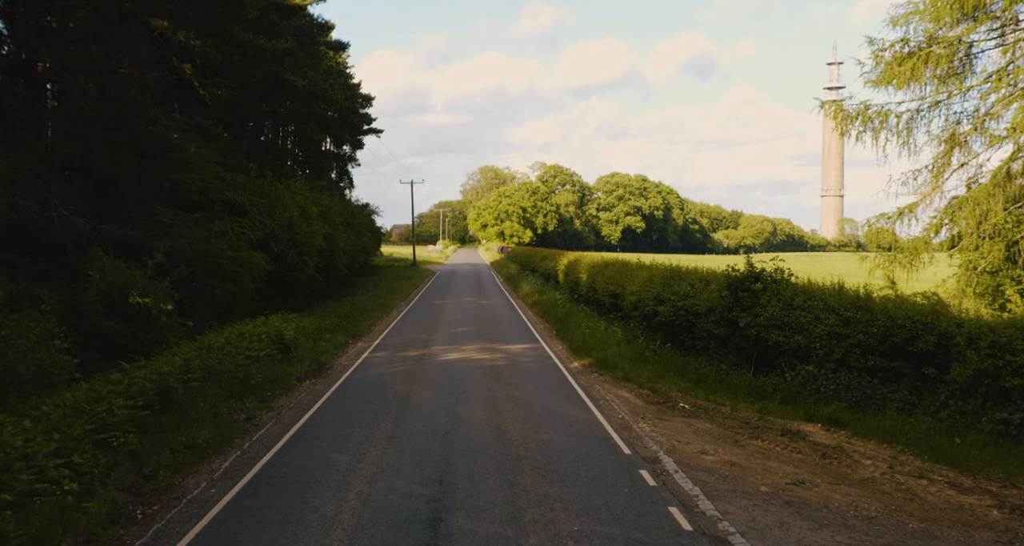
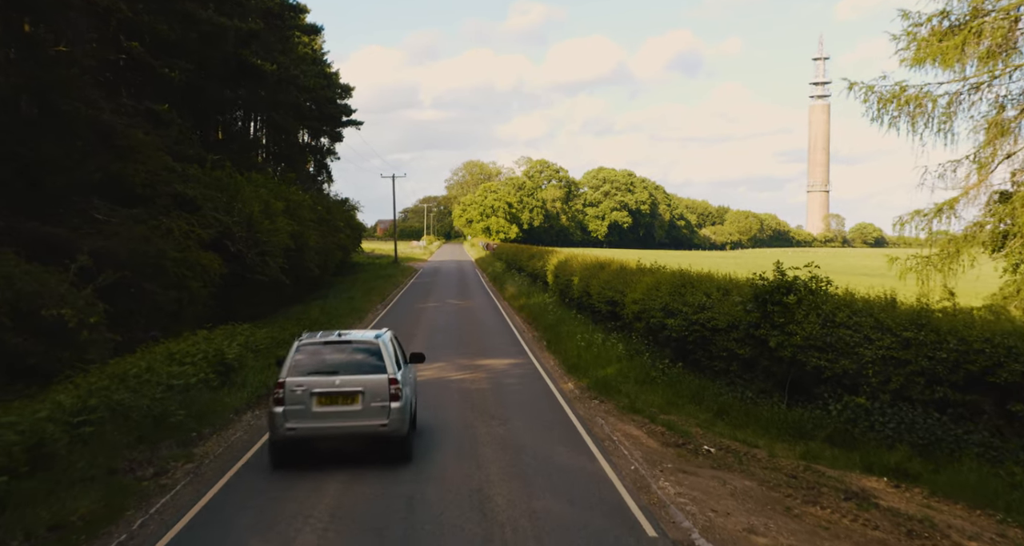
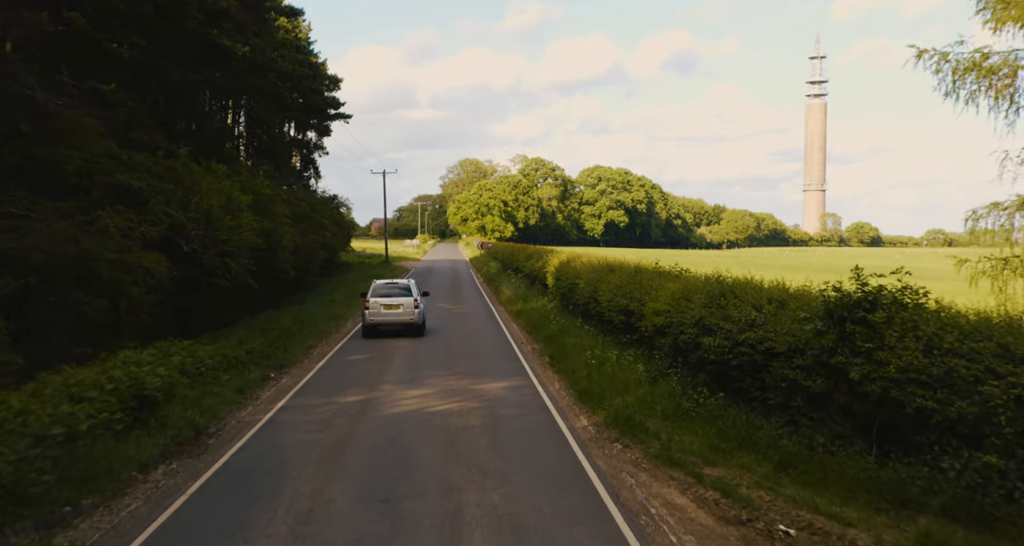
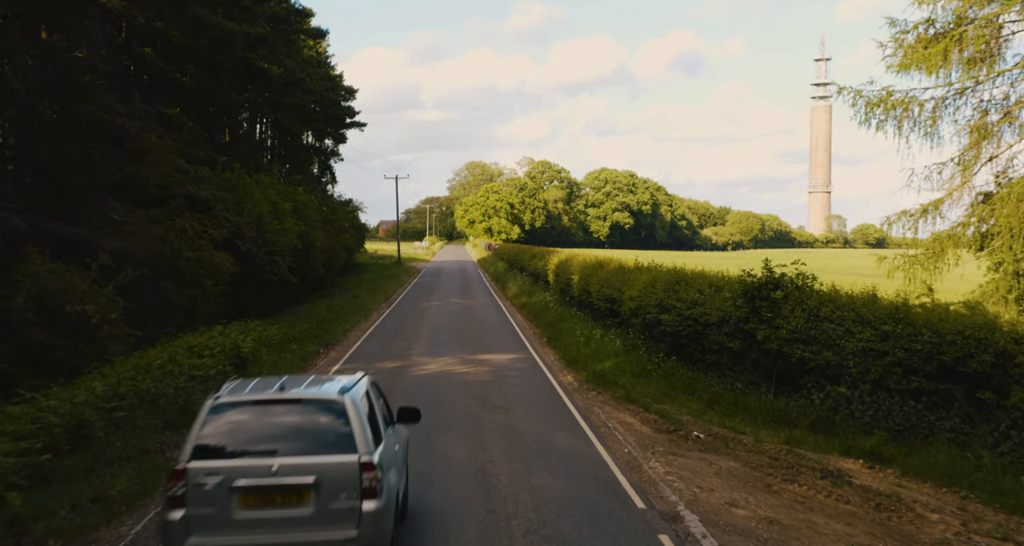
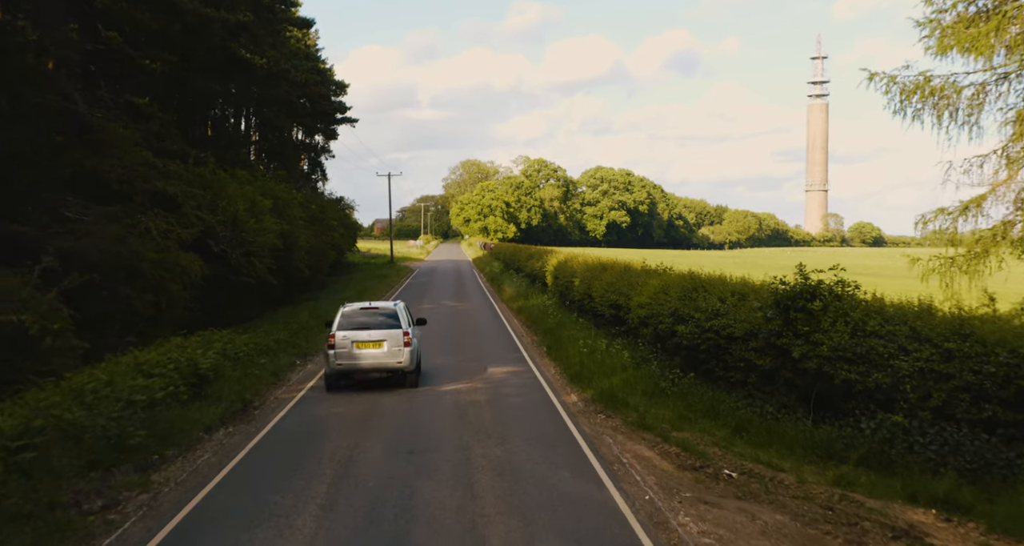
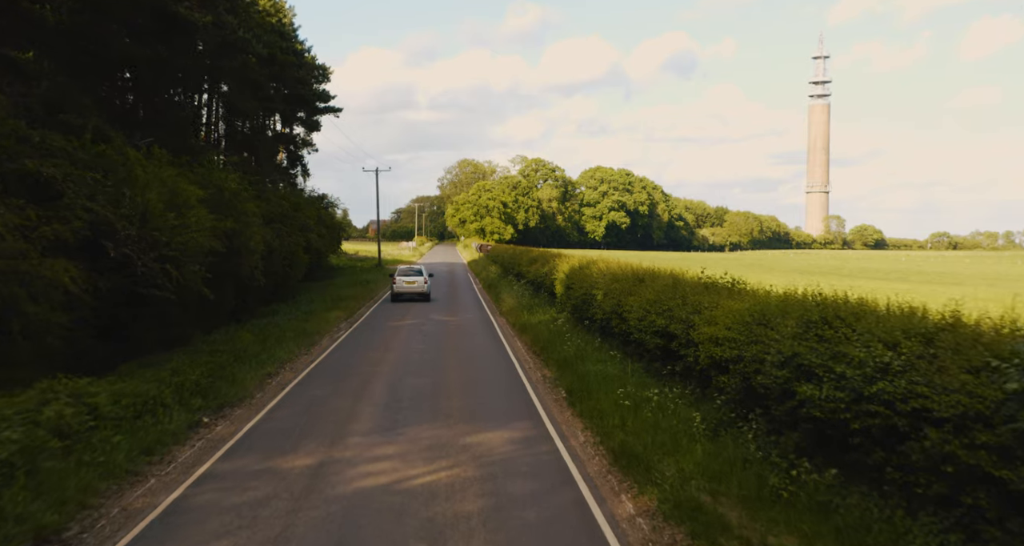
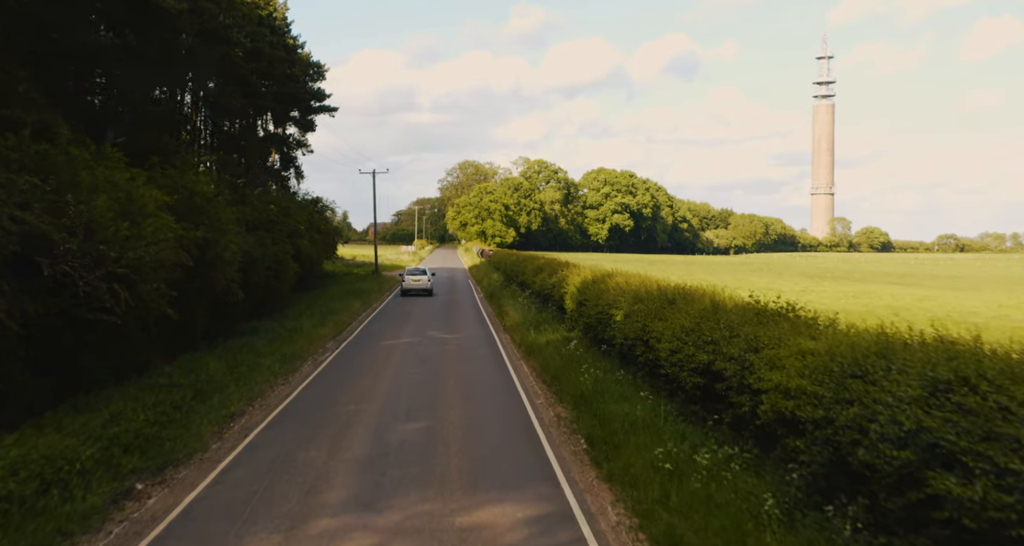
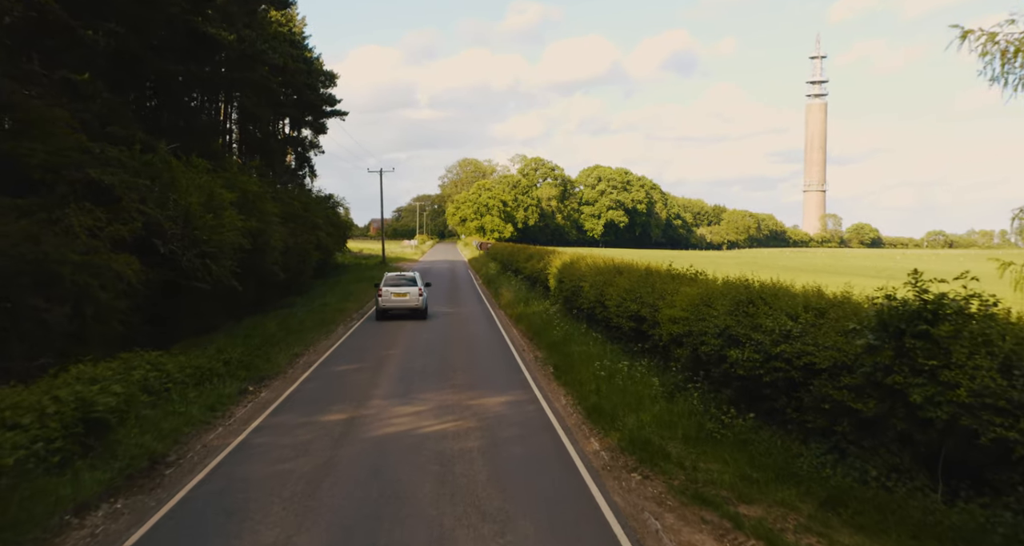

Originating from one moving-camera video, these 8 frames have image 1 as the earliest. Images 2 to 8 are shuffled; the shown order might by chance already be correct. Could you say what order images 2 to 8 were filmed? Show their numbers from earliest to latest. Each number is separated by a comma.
4, 2, 5, 3, 8, 6, 7
